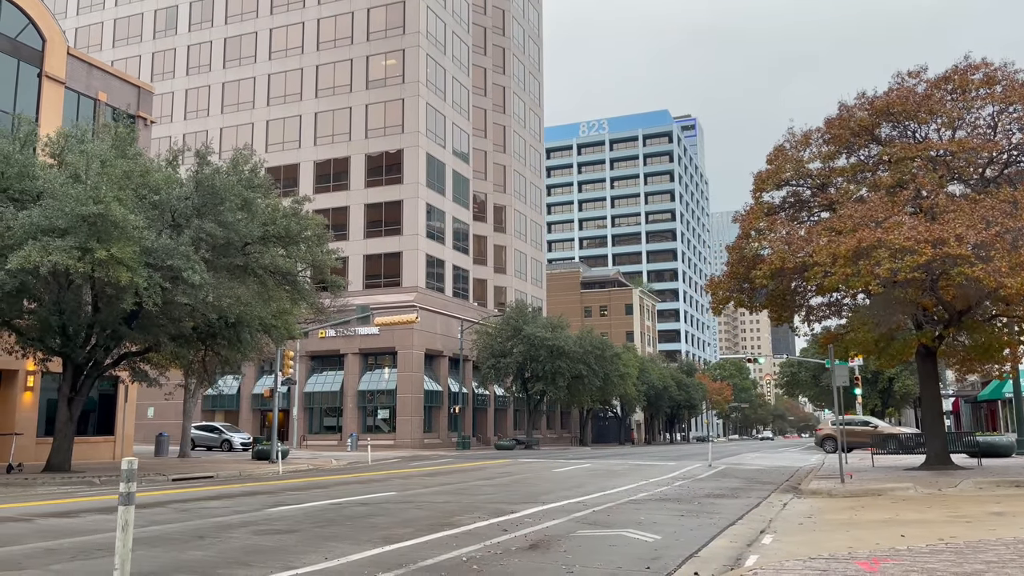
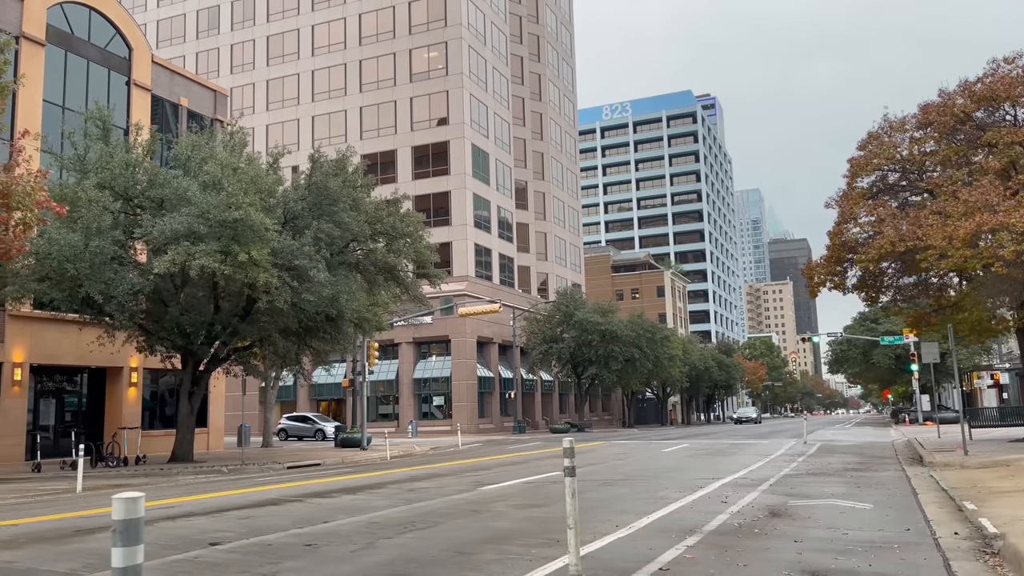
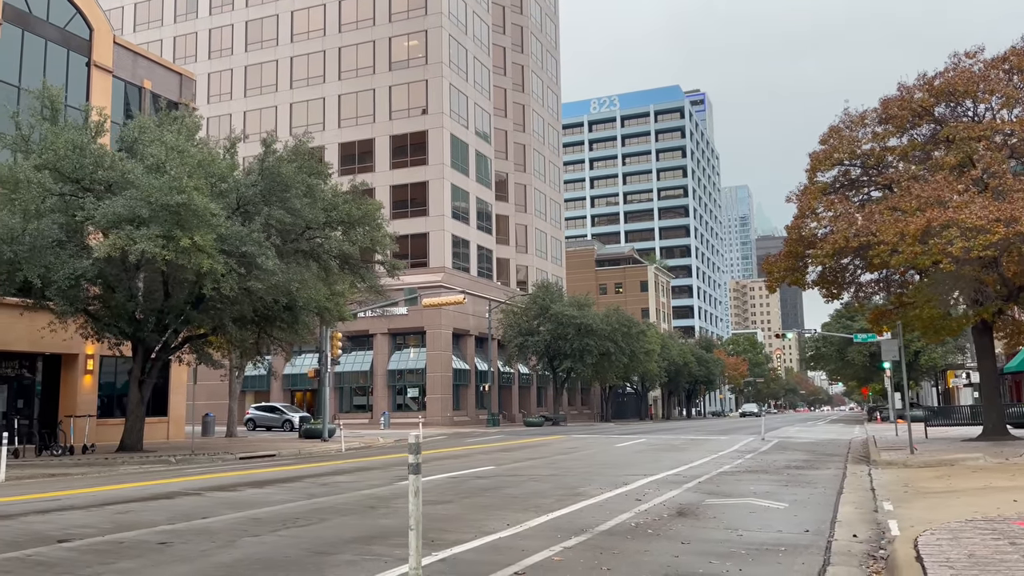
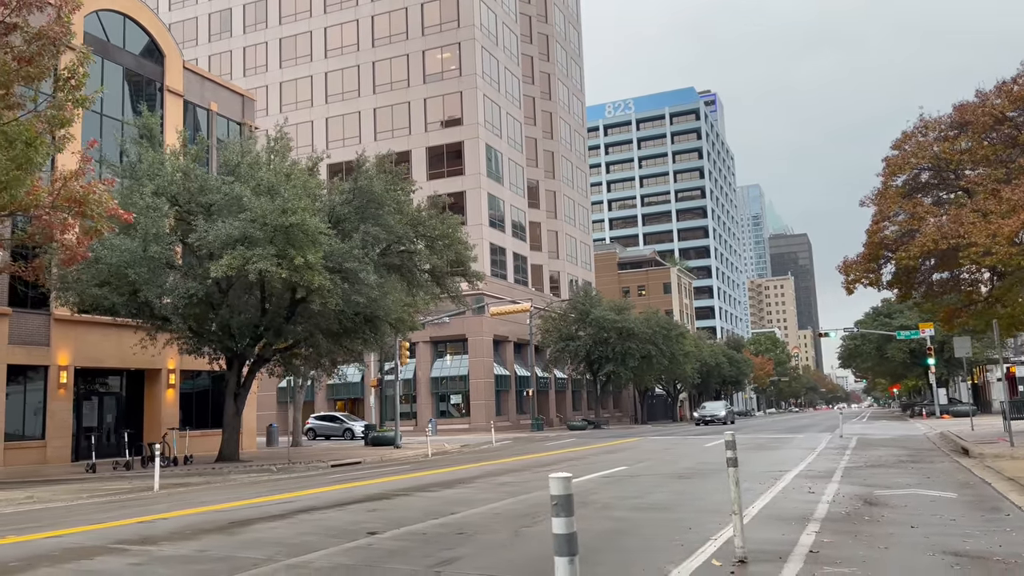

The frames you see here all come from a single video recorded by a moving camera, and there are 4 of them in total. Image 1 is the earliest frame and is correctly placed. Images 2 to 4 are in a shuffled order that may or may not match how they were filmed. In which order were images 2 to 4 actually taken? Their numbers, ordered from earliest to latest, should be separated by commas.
3, 2, 4
